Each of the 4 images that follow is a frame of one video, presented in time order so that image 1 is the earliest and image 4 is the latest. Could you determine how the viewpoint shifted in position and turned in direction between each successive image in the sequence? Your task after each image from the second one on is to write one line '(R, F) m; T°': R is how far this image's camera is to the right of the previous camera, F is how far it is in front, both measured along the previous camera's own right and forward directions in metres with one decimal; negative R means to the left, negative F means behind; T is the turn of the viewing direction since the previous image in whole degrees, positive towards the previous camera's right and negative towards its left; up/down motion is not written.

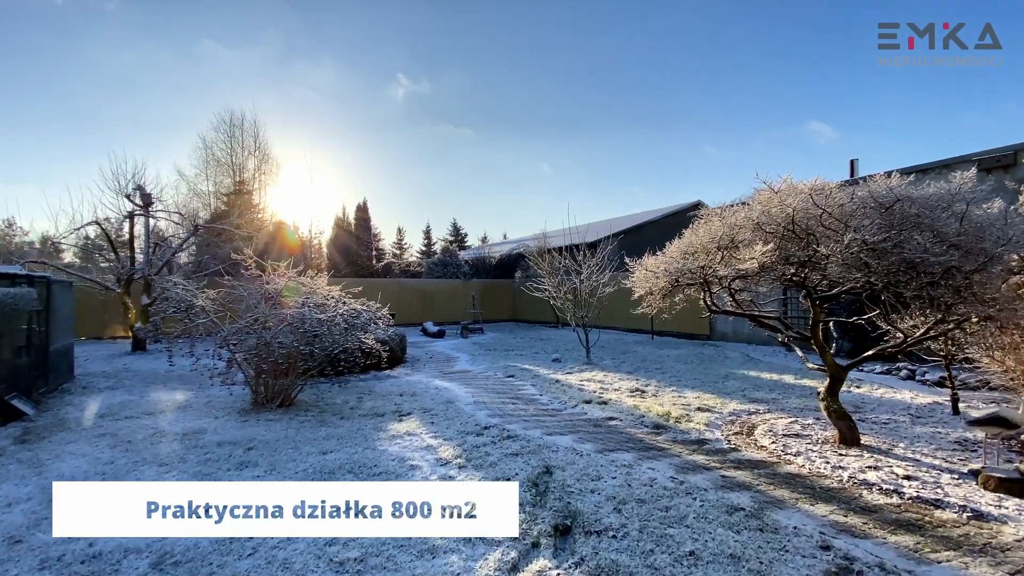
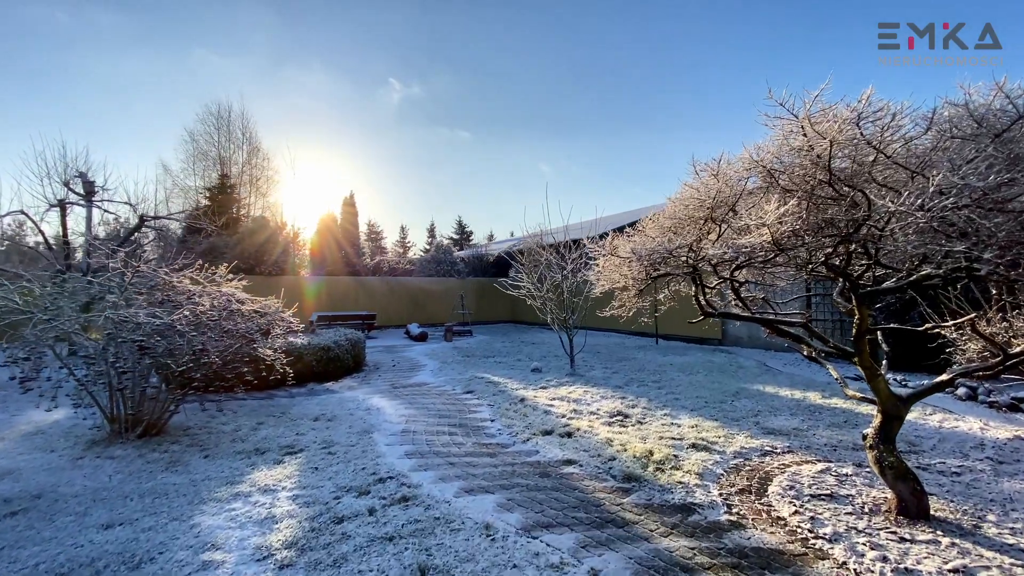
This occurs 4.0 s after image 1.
(+0.7, +1.3) m; -2°
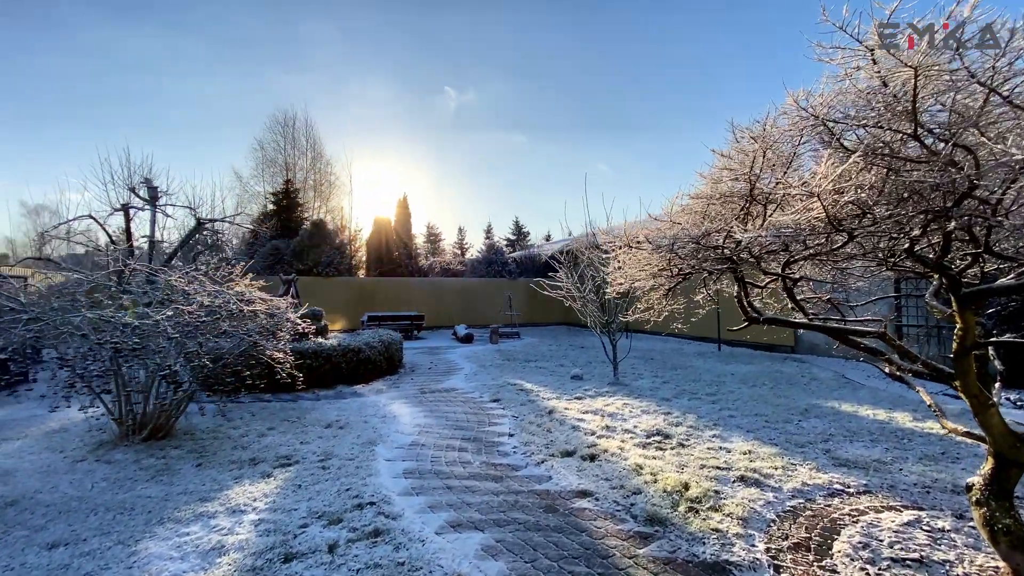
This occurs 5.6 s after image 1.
(+0.4, +0.5) m; -8°
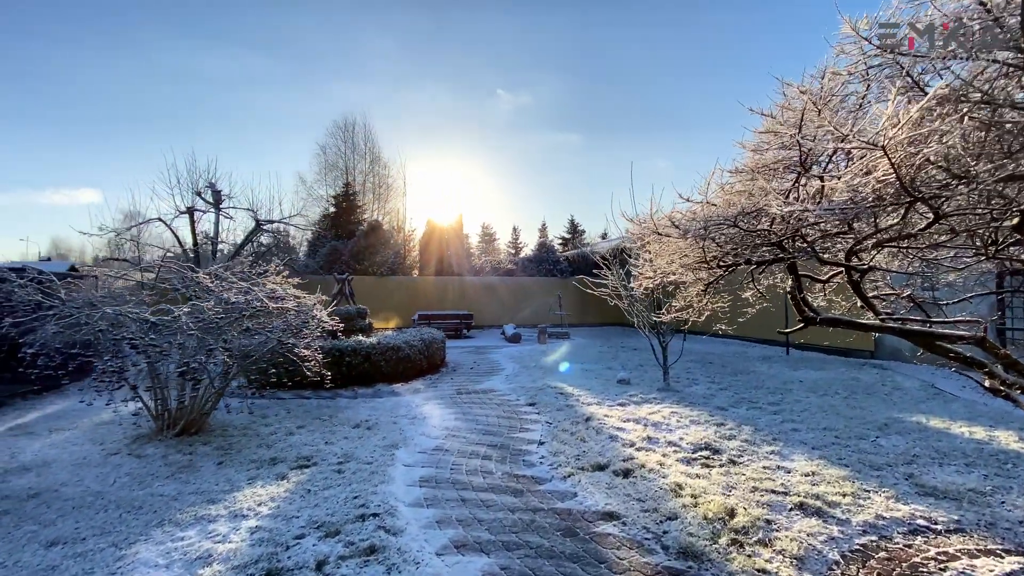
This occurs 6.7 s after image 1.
(+0.2, +0.3) m; -7°
